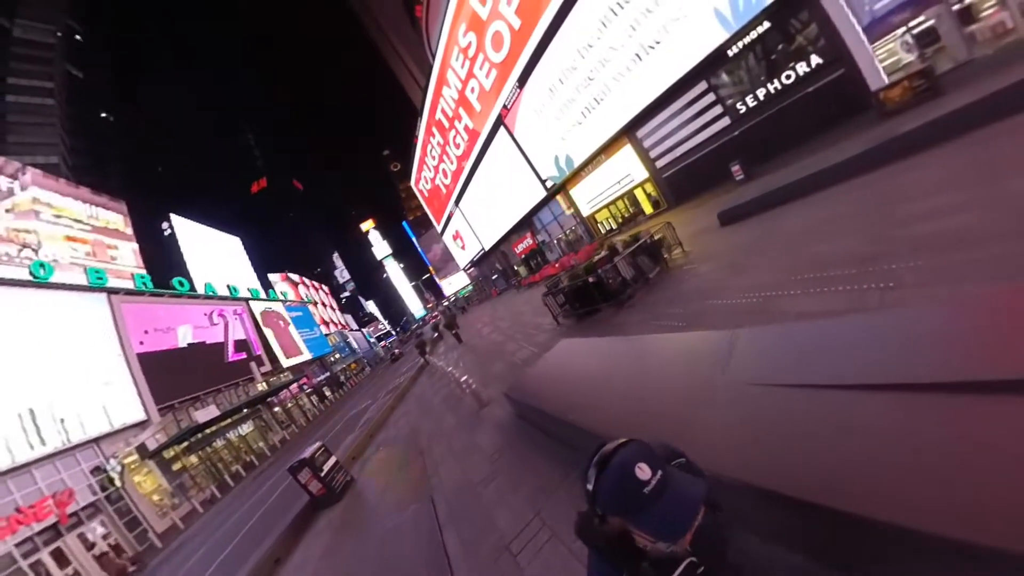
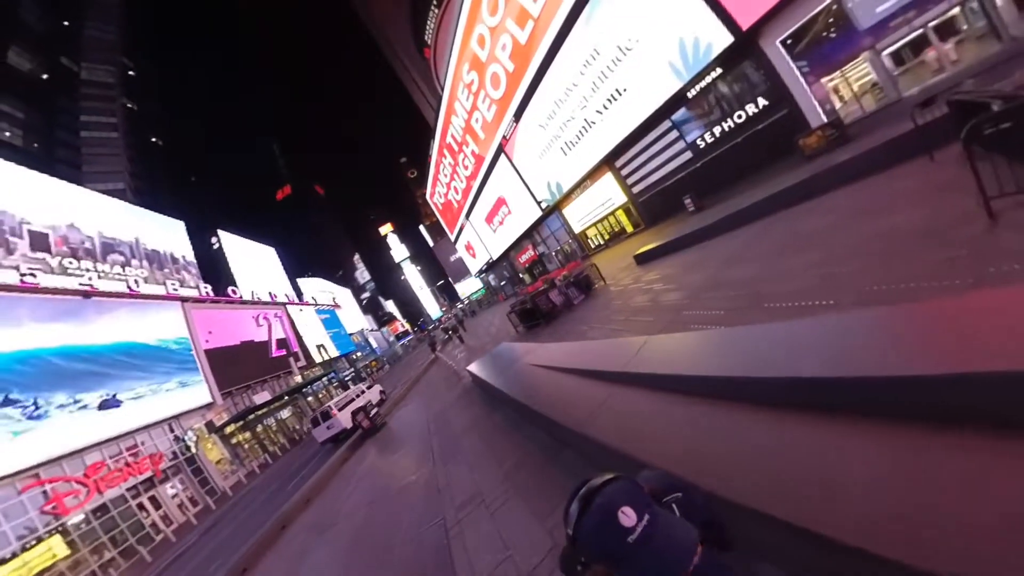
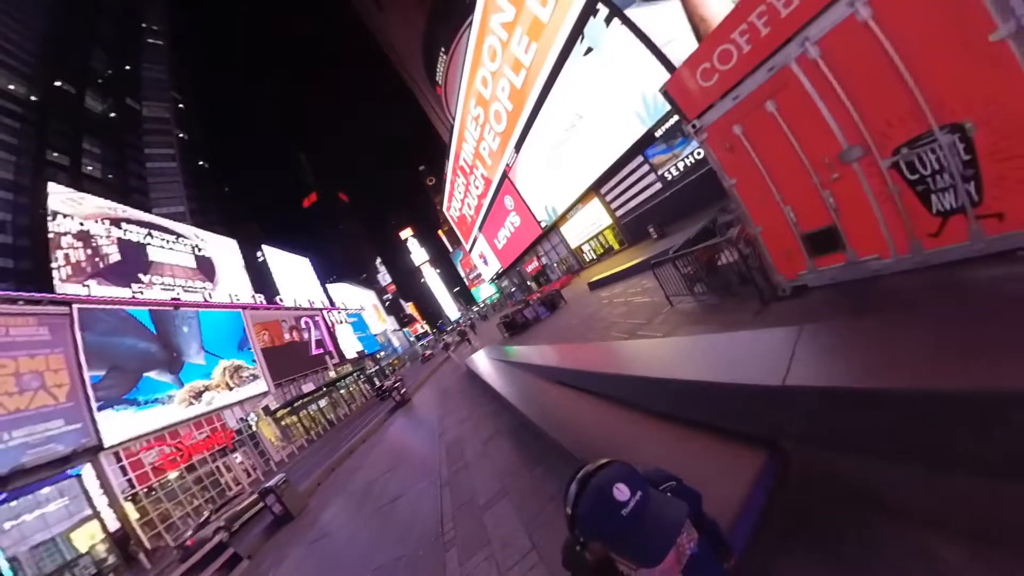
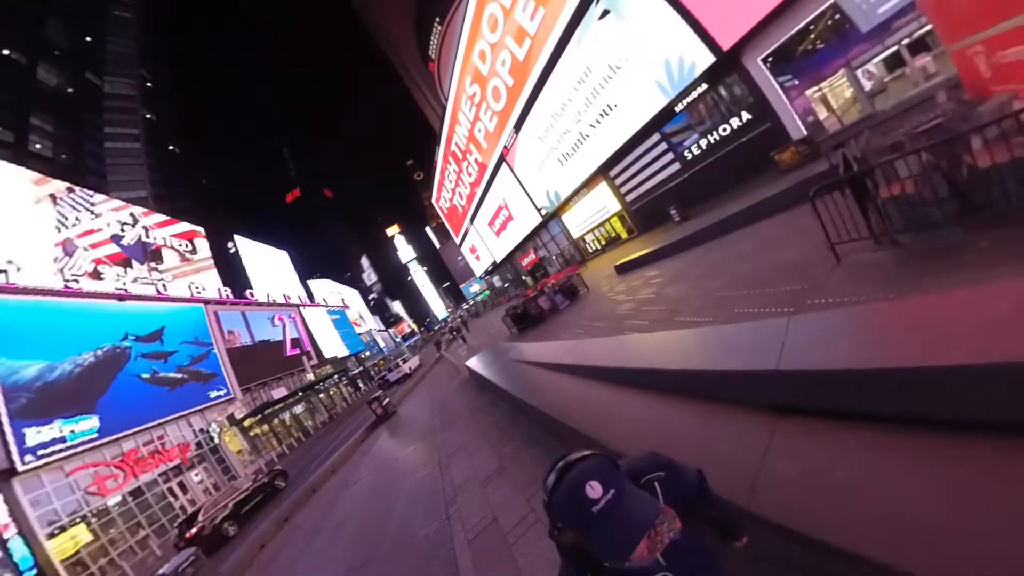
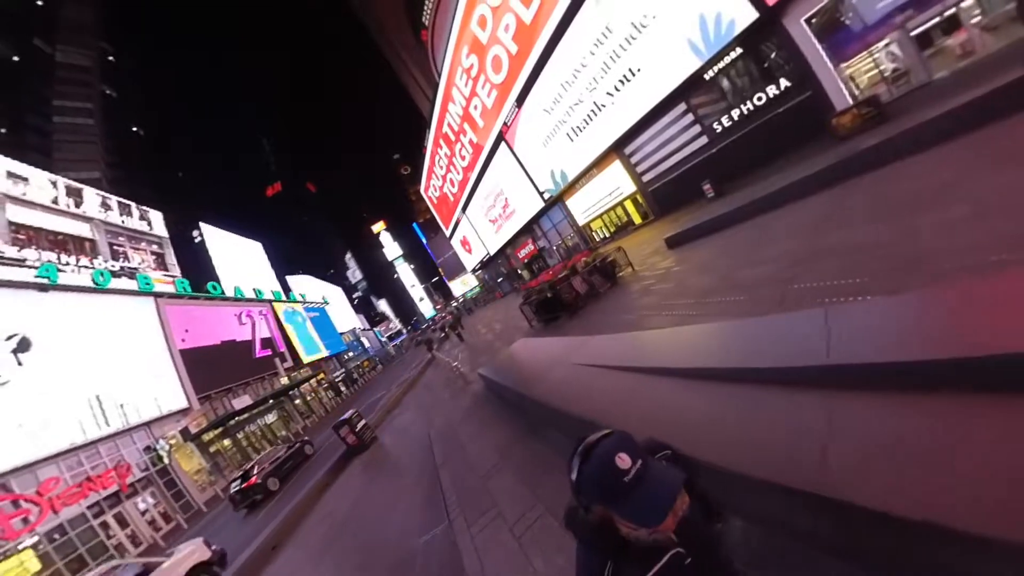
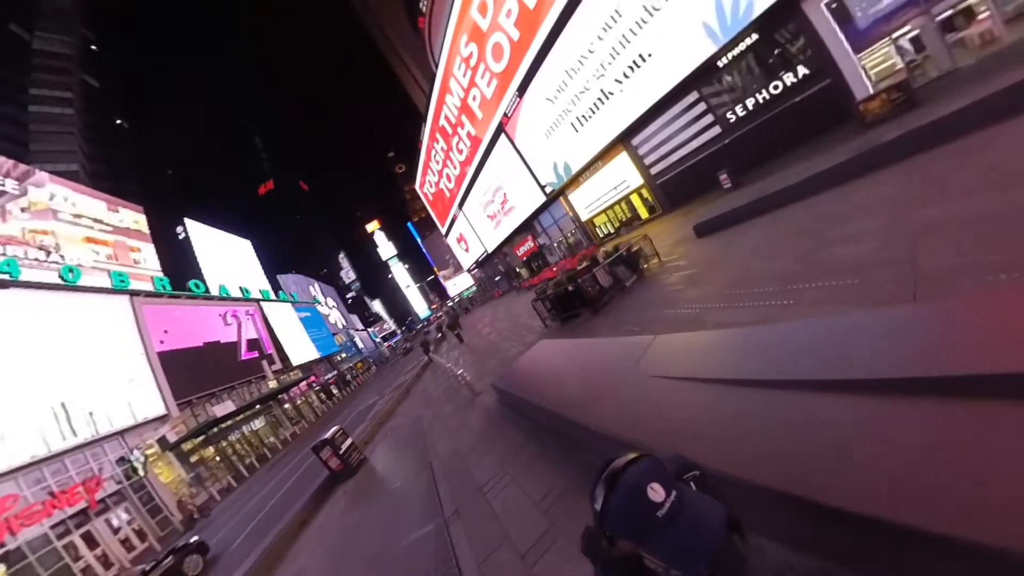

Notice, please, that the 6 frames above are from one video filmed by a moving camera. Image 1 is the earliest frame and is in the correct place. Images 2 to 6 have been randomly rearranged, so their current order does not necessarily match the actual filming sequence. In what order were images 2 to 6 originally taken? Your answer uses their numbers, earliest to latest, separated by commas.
6, 5, 2, 4, 3
